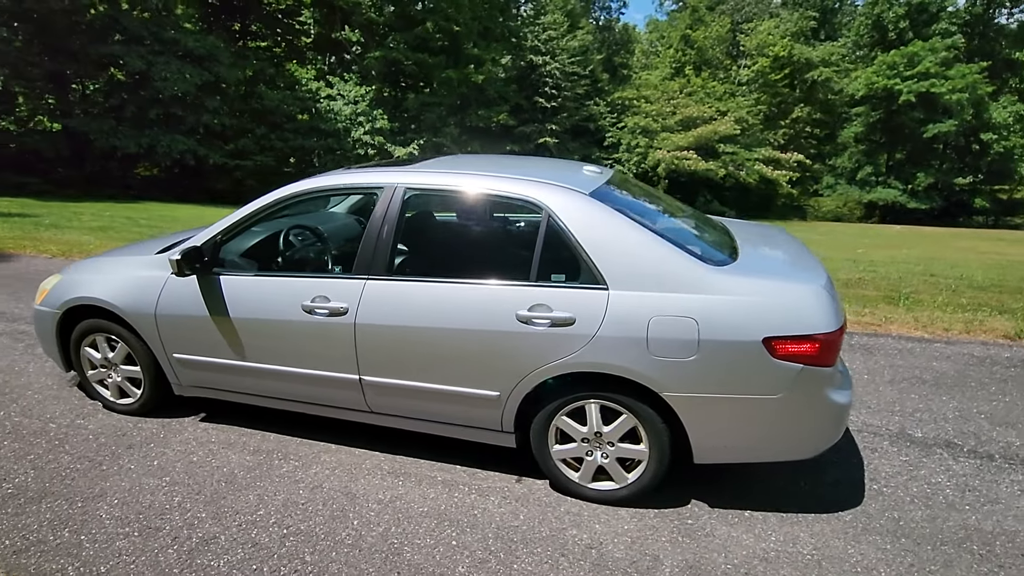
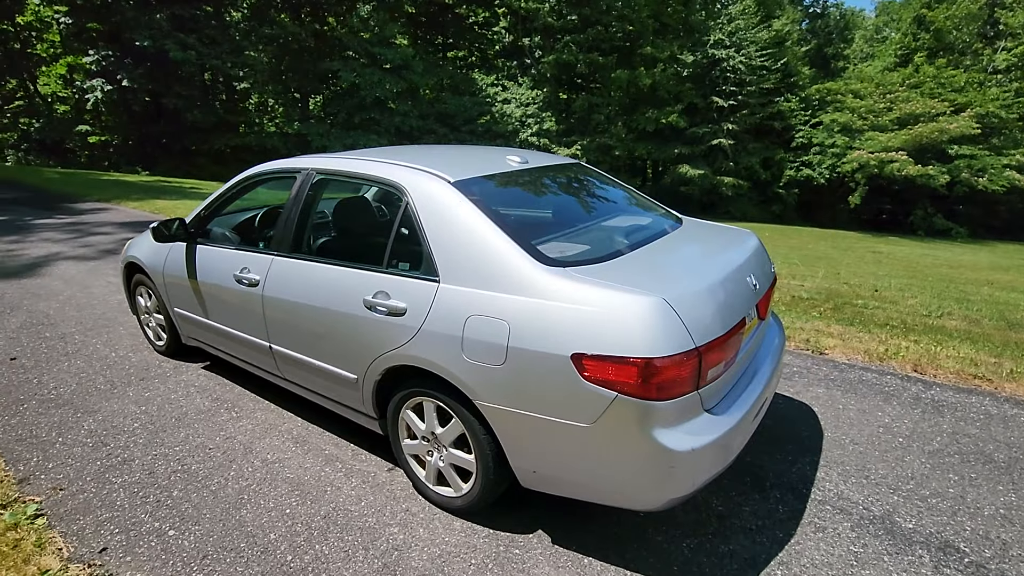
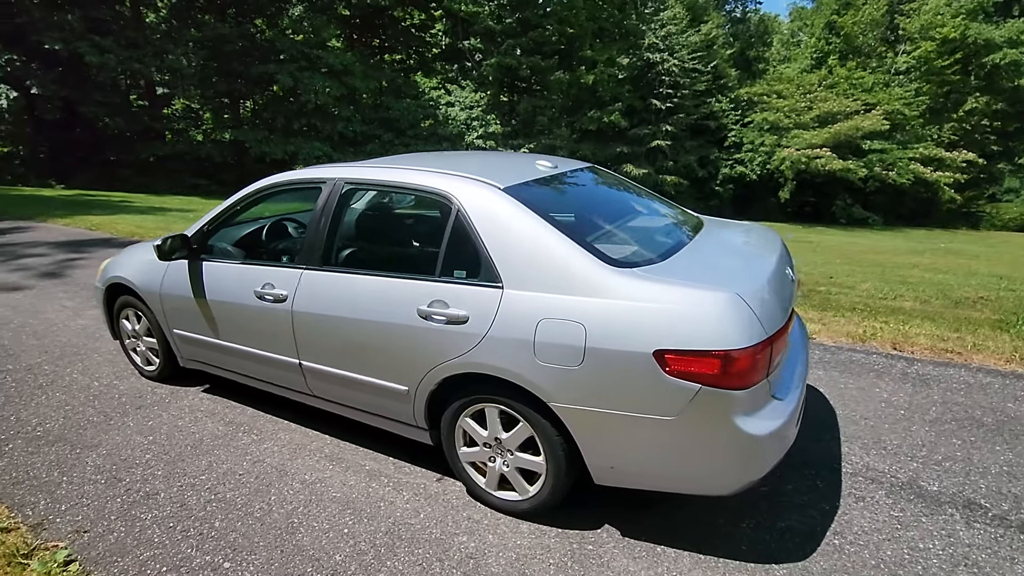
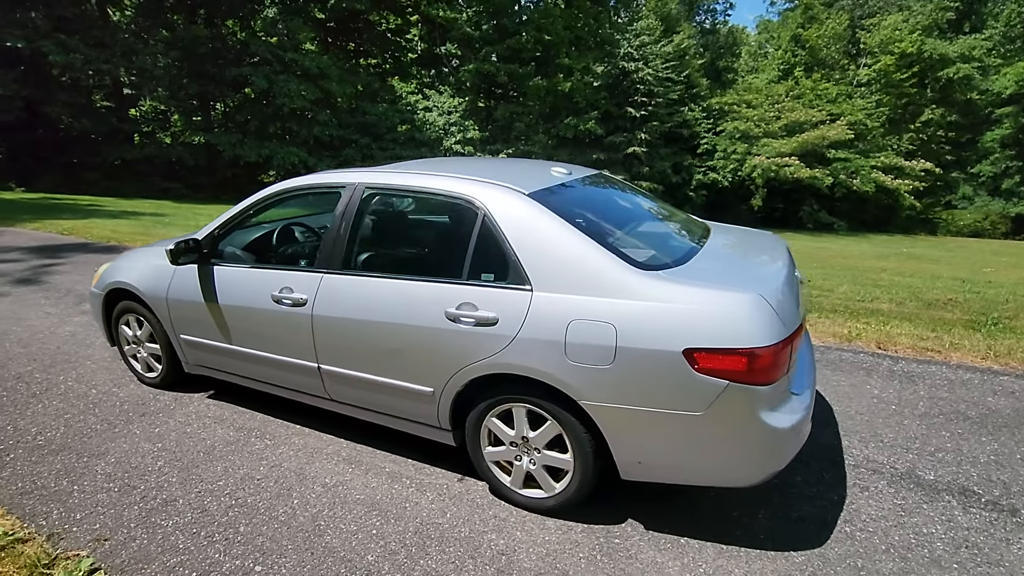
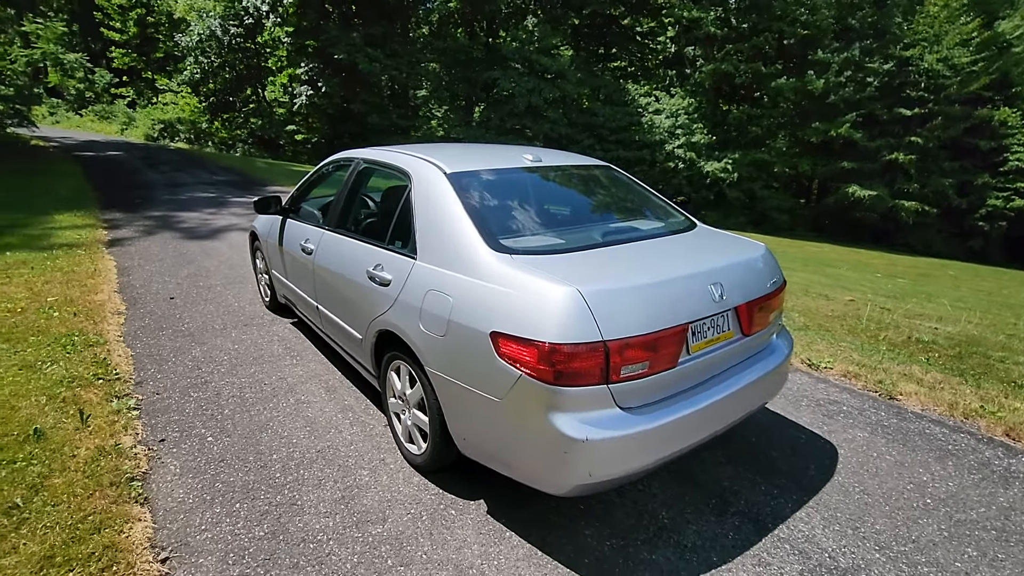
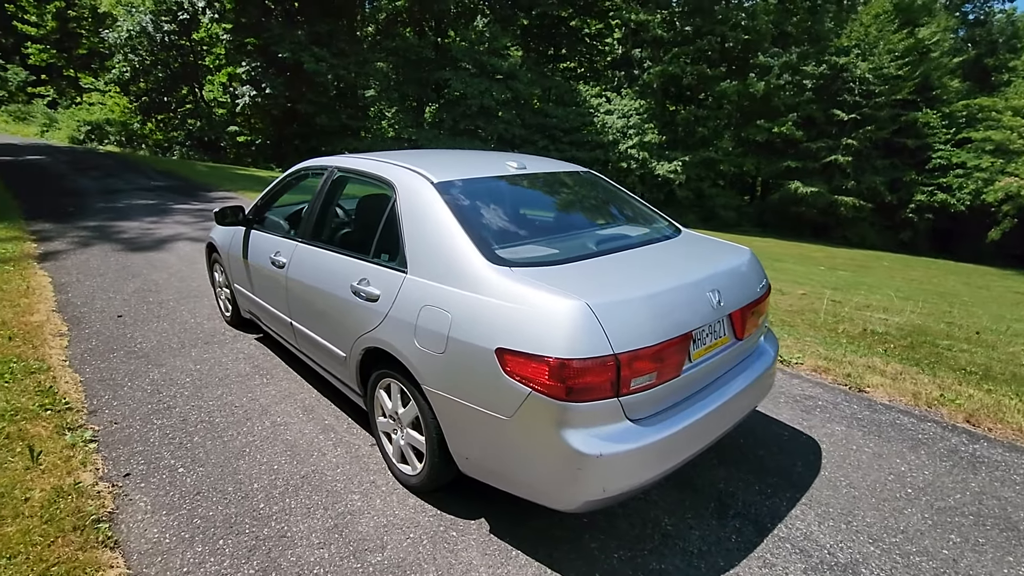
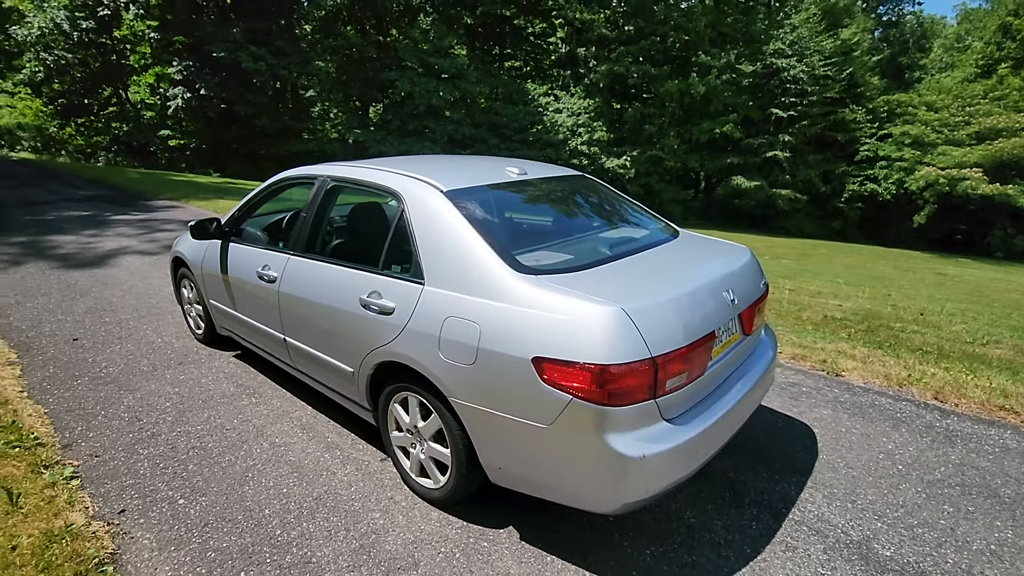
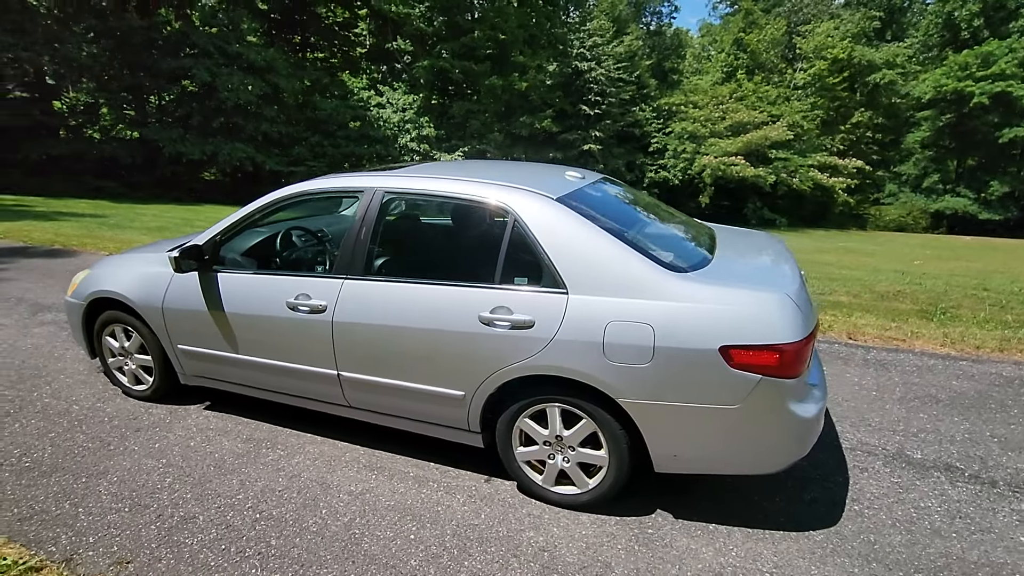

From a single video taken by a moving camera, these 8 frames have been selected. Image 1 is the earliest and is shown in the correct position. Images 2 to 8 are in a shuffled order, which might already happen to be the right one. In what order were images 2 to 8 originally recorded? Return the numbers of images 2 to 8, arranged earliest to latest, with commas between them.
8, 4, 3, 2, 7, 6, 5
